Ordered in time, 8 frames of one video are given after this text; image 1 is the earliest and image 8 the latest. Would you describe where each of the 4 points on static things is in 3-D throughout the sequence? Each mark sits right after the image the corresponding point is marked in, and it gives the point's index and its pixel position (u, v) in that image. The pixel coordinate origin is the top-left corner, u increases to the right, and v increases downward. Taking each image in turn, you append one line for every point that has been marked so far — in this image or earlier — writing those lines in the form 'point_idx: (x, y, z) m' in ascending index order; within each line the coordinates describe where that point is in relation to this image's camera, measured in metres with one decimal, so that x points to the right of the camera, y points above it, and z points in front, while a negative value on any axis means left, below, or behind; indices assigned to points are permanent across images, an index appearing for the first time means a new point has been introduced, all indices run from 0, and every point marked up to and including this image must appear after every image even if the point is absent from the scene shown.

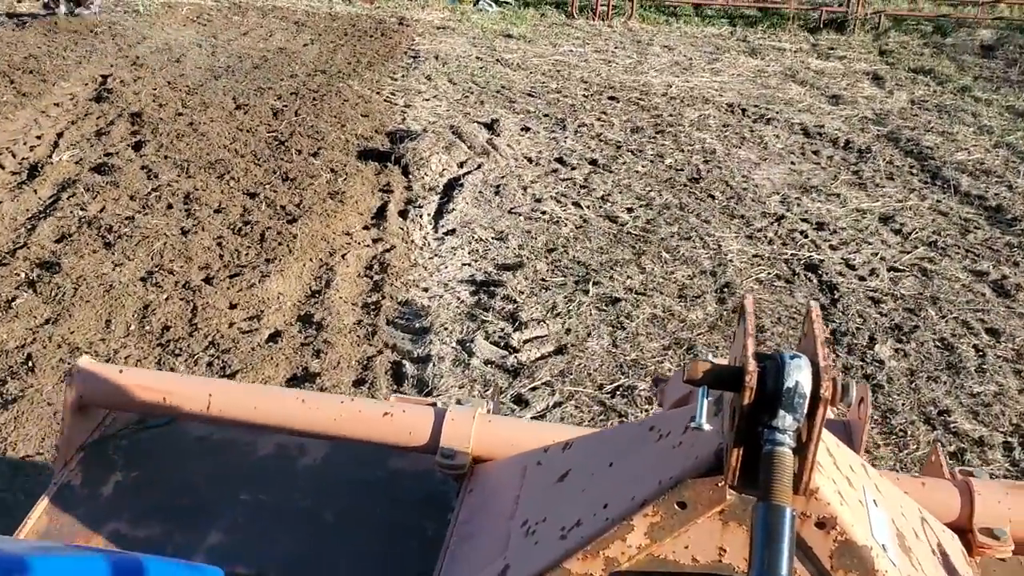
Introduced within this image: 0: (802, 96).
0: (+2.7, +1.8, +8.9) m
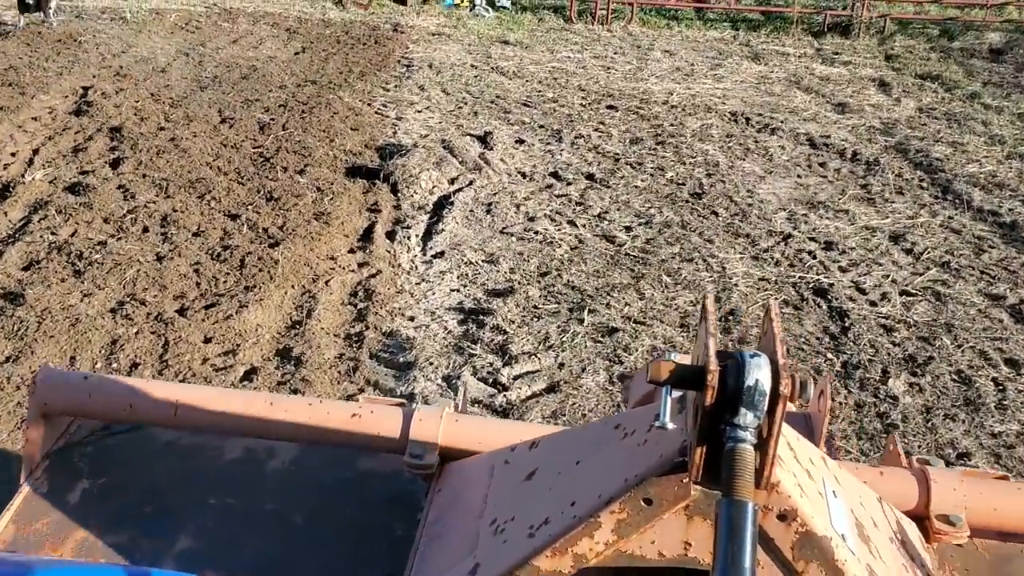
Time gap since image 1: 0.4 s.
0: (+2.6, +1.6, +8.6) m
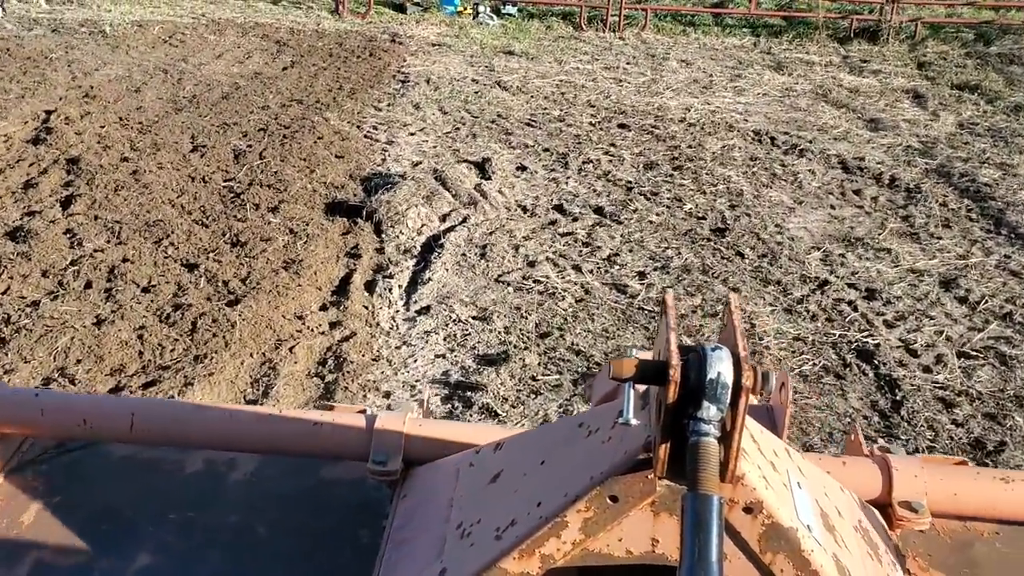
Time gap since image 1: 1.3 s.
0: (+2.7, +1.4, +7.9) m
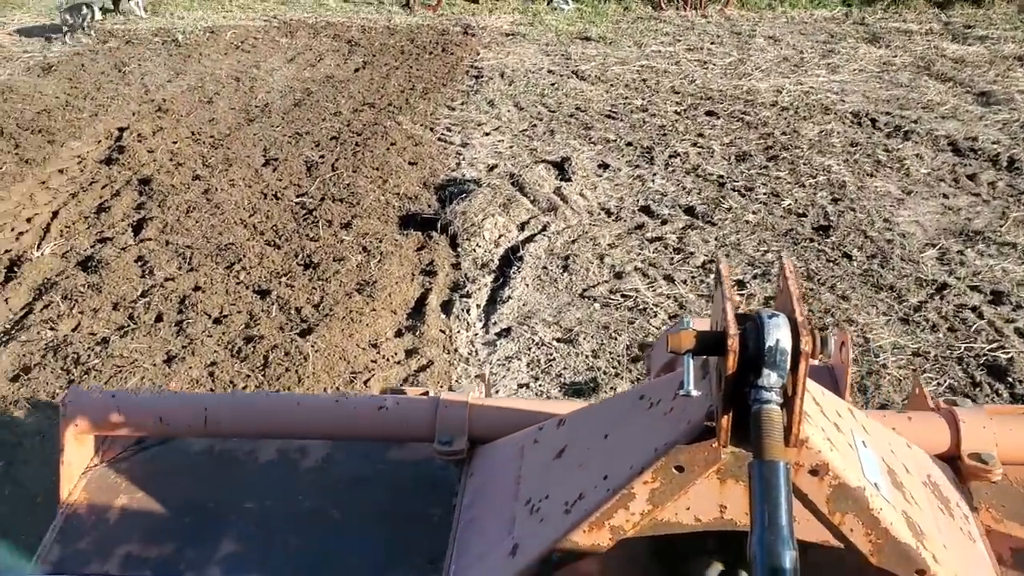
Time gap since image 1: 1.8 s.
0: (+3.3, +1.5, +7.4) m
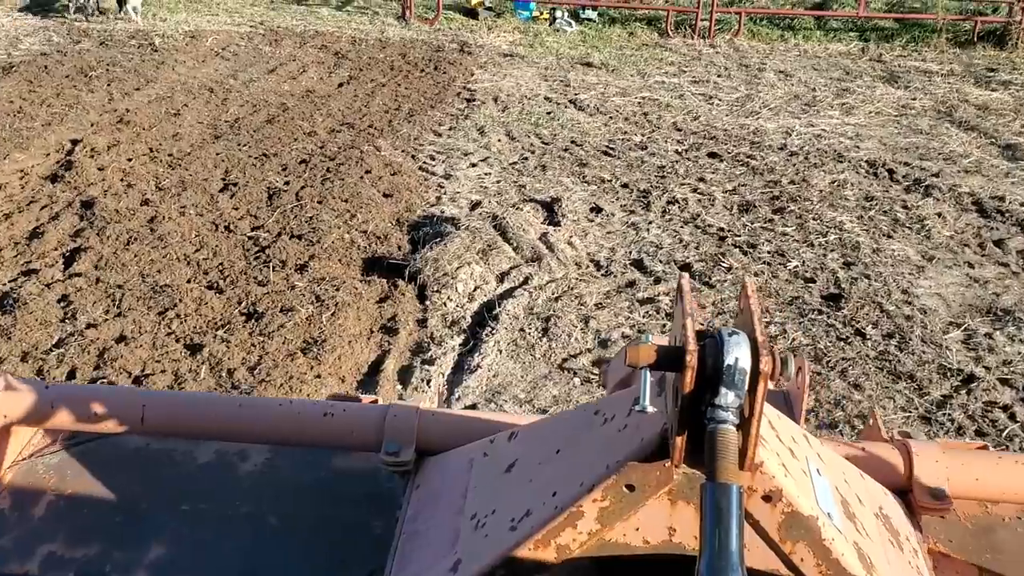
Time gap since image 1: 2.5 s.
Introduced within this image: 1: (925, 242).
0: (+3.2, +1.0, +6.8) m
1: (+2.3, +0.3, +5.3) m
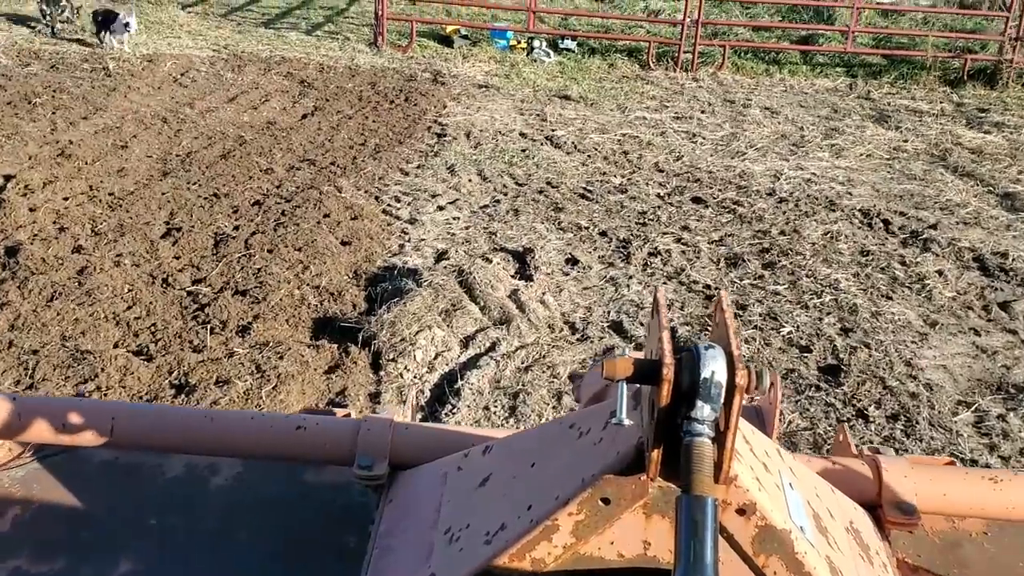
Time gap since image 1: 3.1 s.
0: (+3.0, +0.6, +6.5) m
1: (+2.1, -0.1, +4.9) m
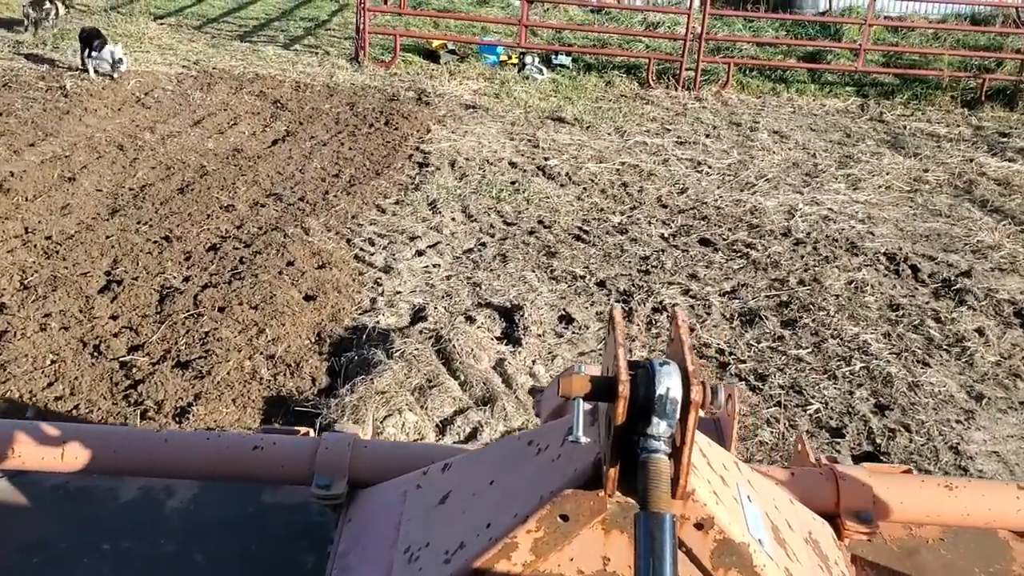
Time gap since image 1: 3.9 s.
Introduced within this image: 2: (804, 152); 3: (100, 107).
0: (+2.9, +0.3, +5.9) m
1: (+2.0, -0.4, +4.3) m
2: (+2.3, +1.1, +7.5) m
3: (-3.1, +1.4, +7.3) m
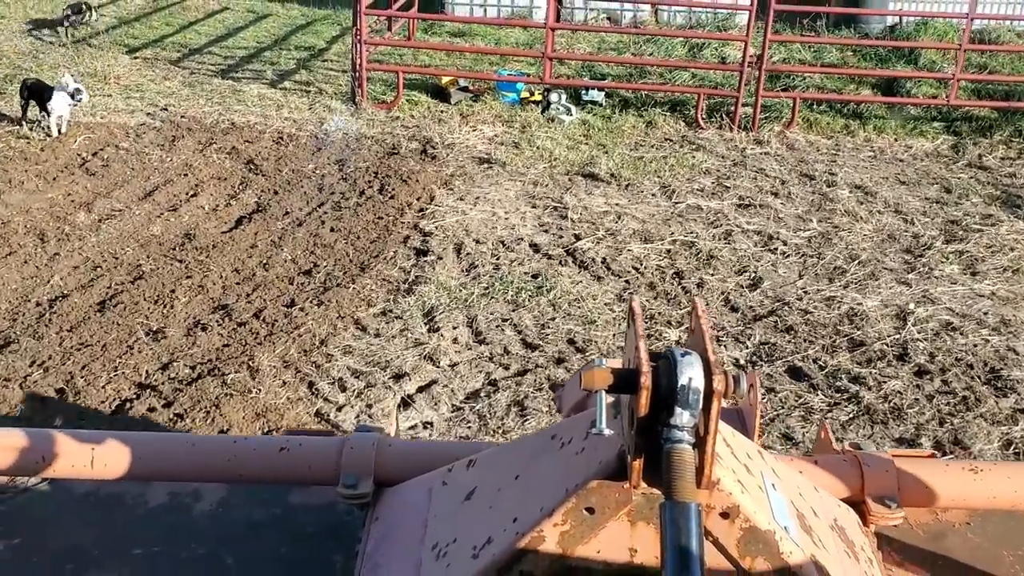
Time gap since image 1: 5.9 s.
0: (+3.0, -0.3, +4.4) m
1: (+2.1, -1.0, +2.8) m
2: (+2.4, +0.4, +6.0) m
3: (-2.9, +0.7, +6.0) m
